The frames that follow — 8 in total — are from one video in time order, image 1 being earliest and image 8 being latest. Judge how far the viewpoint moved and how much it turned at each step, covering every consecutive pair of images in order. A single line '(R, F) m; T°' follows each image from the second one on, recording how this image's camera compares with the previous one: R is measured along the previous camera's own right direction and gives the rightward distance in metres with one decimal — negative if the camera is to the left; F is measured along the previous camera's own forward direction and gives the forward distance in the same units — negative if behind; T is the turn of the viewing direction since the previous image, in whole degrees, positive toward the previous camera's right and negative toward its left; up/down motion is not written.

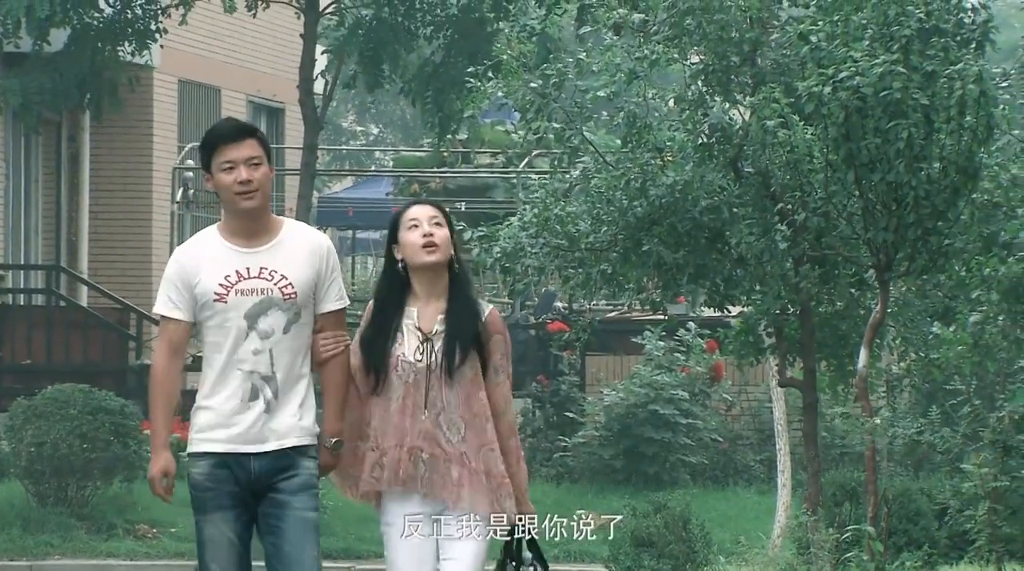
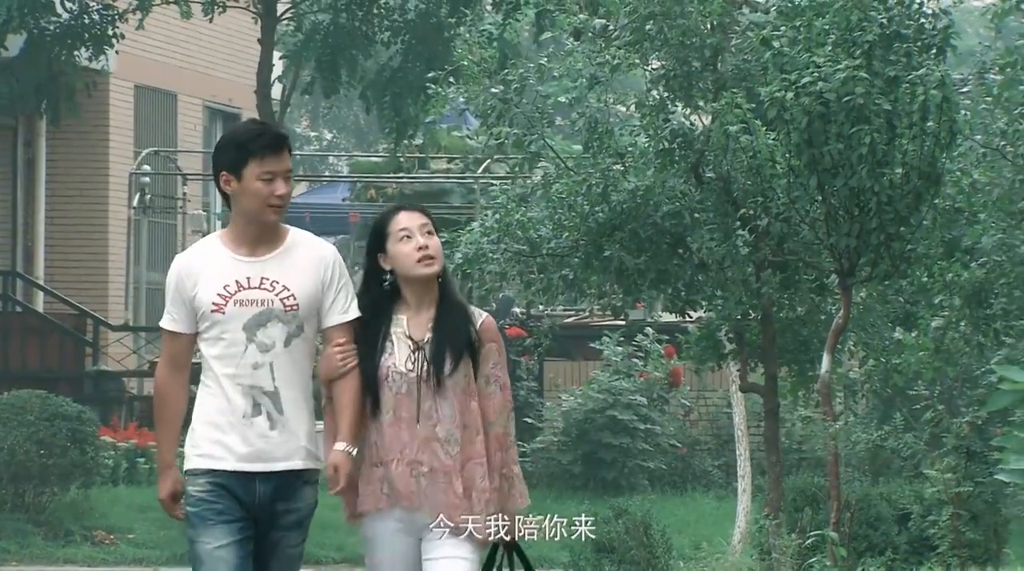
(+0.2, 0.0) m; 0°
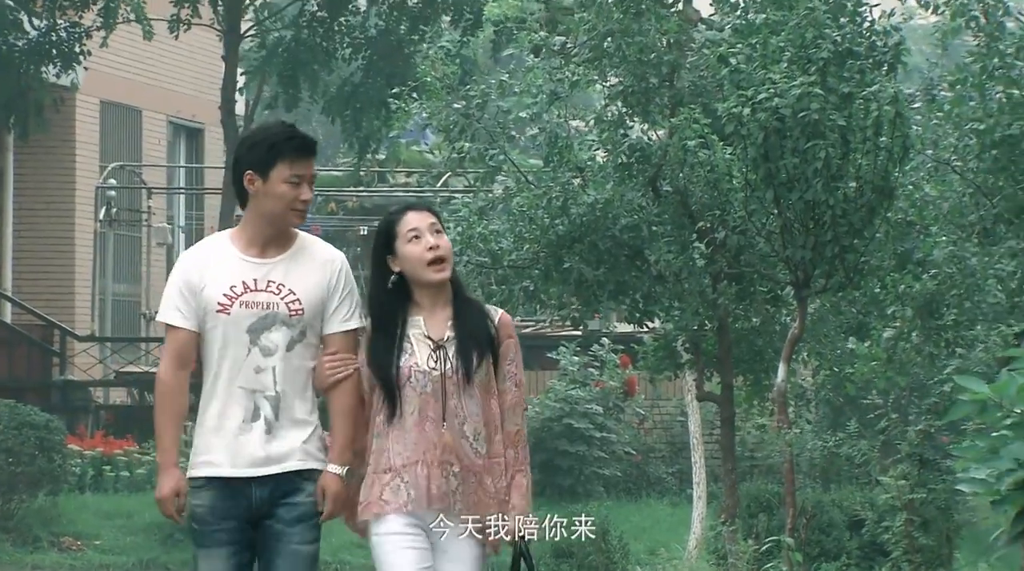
(+0.2, -0.1) m; 0°
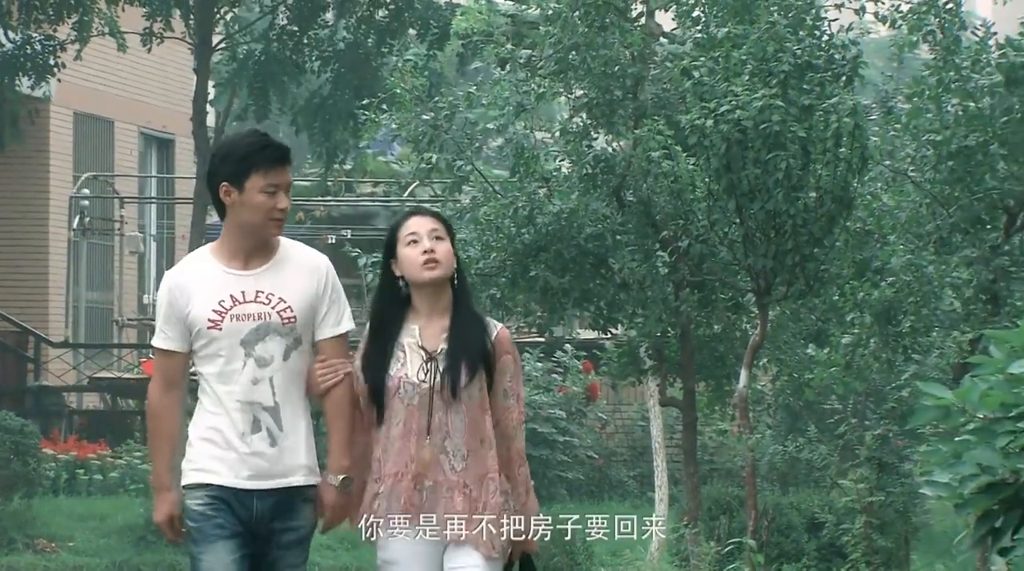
(+0.1, -0.2) m; 0°
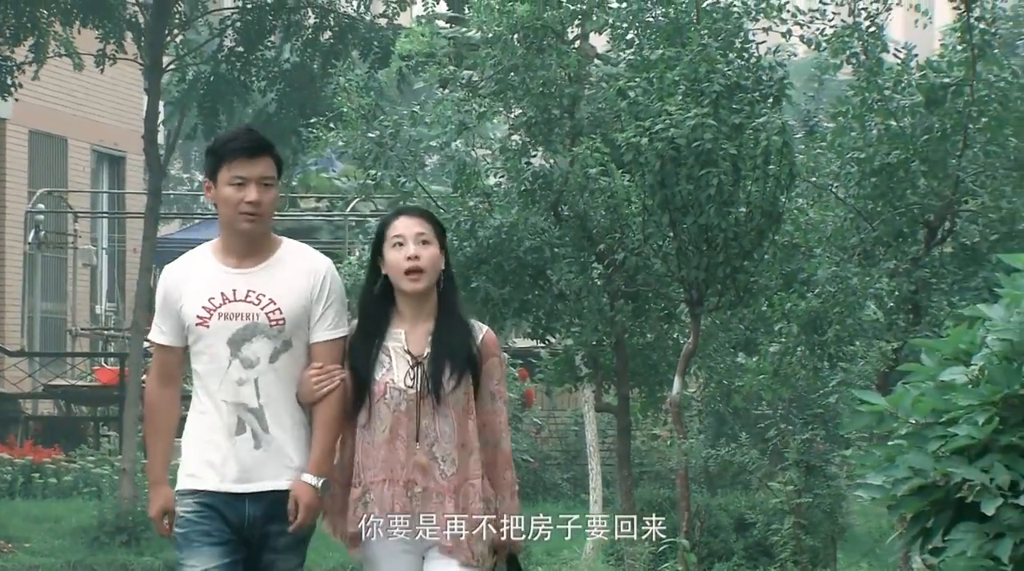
(+0.2, -0.3) m; +1°
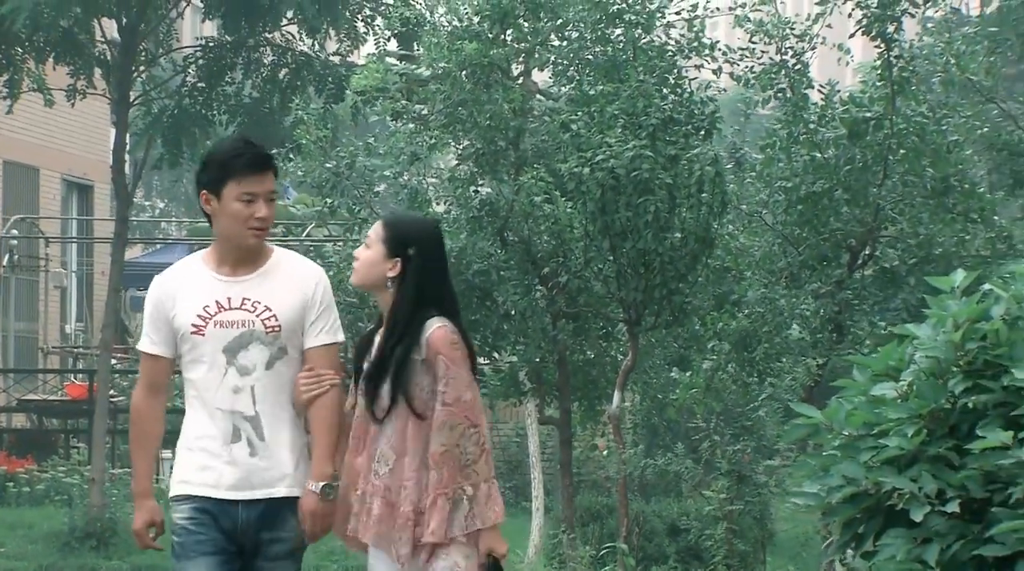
(+0.2, -0.5) m; +1°
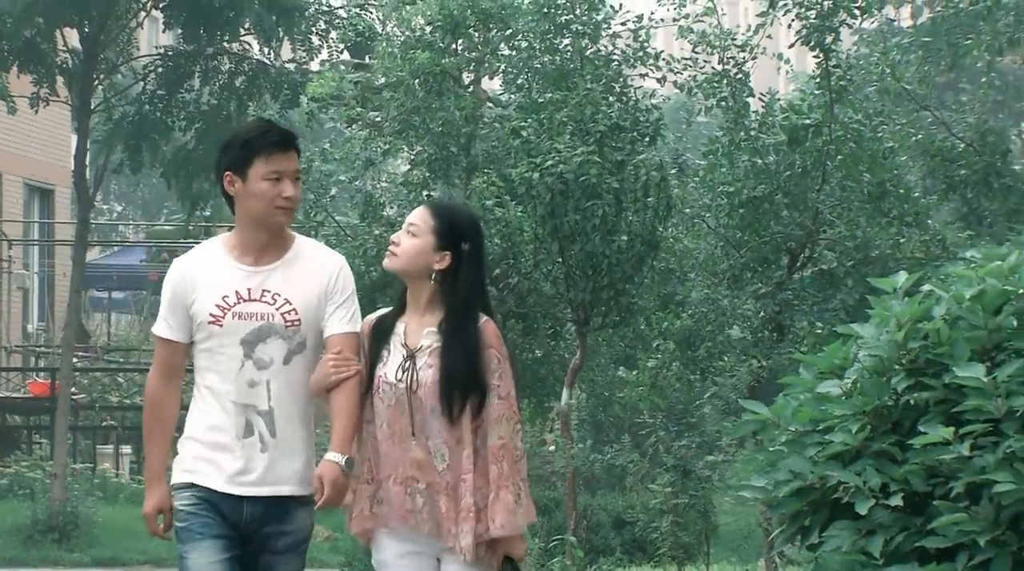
(+0.2, -0.3) m; +1°
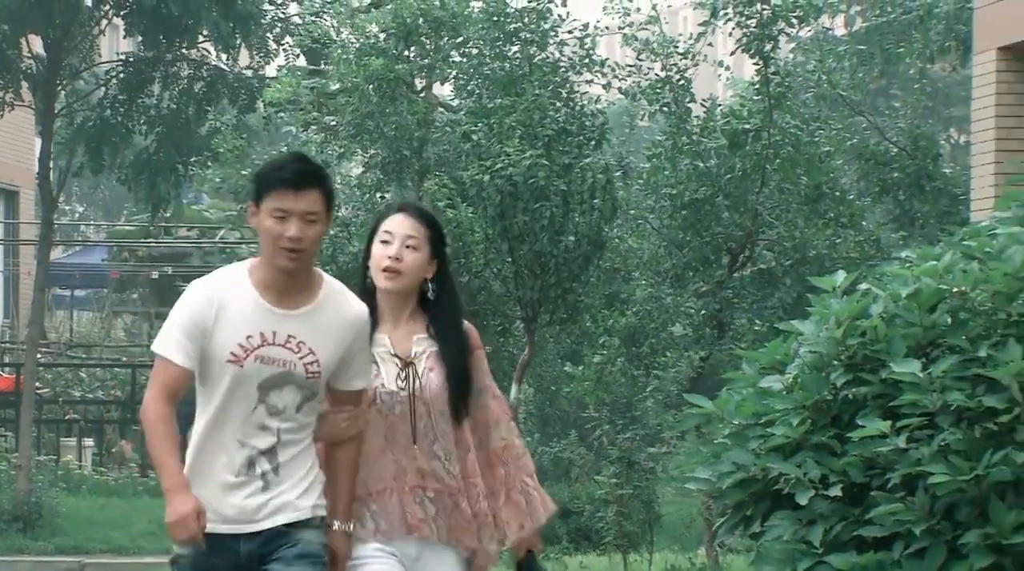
(+0.1, -0.3) m; +1°
